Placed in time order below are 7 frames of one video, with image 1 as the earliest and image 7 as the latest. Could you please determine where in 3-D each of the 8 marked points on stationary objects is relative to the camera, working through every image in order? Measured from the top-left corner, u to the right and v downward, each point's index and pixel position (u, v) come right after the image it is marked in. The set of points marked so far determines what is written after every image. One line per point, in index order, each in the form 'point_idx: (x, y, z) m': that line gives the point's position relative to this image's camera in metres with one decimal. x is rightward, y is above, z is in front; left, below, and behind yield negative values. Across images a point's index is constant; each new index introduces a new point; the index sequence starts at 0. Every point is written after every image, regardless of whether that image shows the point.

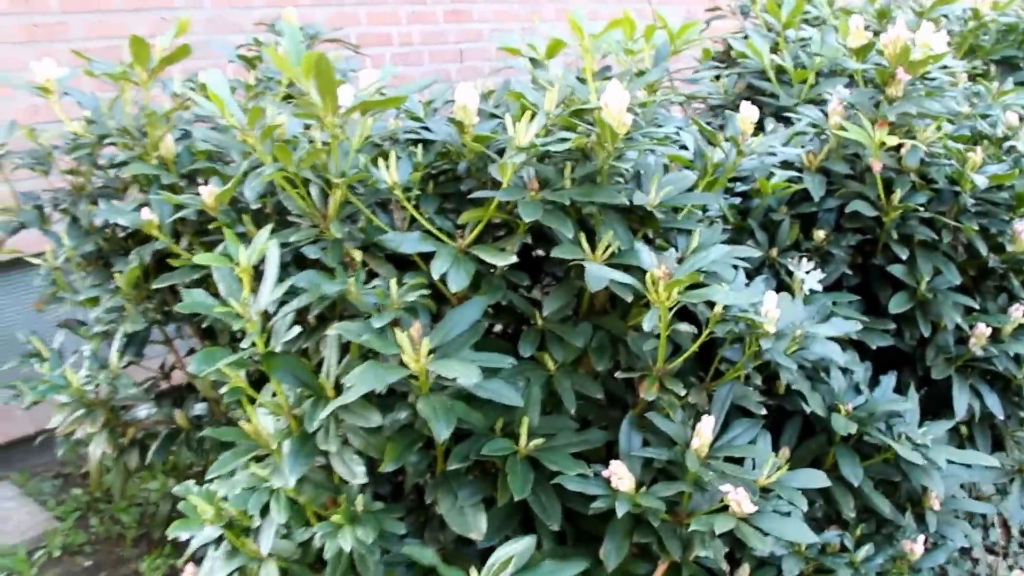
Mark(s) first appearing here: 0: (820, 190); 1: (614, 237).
0: (+0.7, +0.2, +2.1) m
1: (+0.2, +0.1, +1.8) m
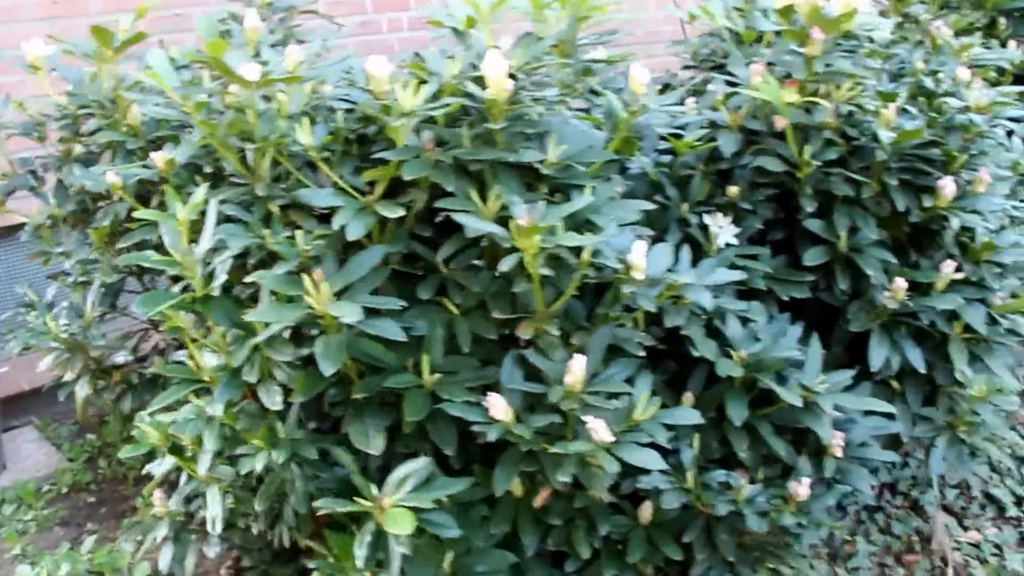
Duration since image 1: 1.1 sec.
0: (+0.5, +0.3, +2.2) m
1: (0.0, +0.2, +1.9) m
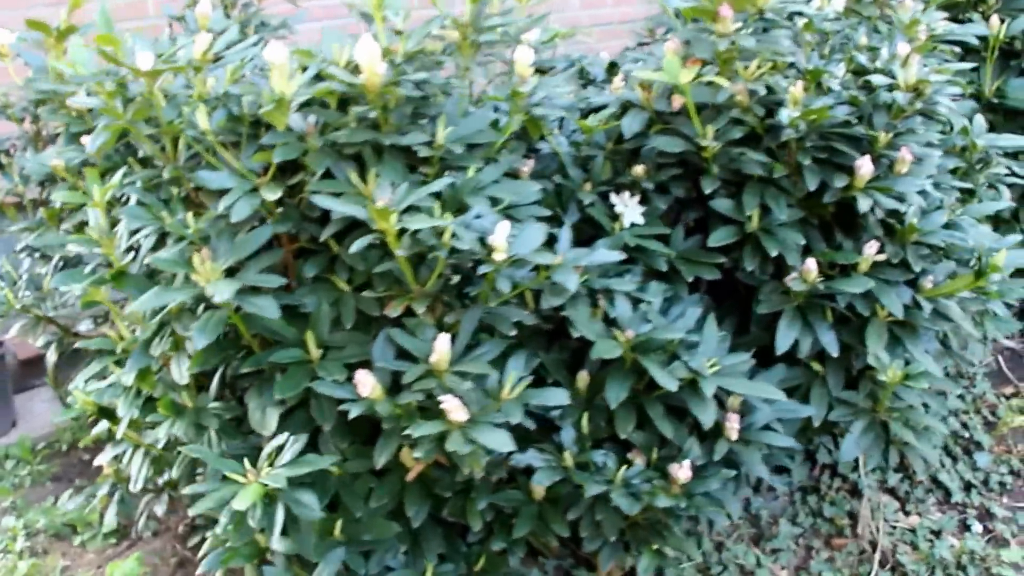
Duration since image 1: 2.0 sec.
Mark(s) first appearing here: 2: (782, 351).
0: (+0.3, +0.4, +2.2) m
1: (-0.3, +0.2, +2.0) m
2: (+0.6, -0.1, +2.2) m
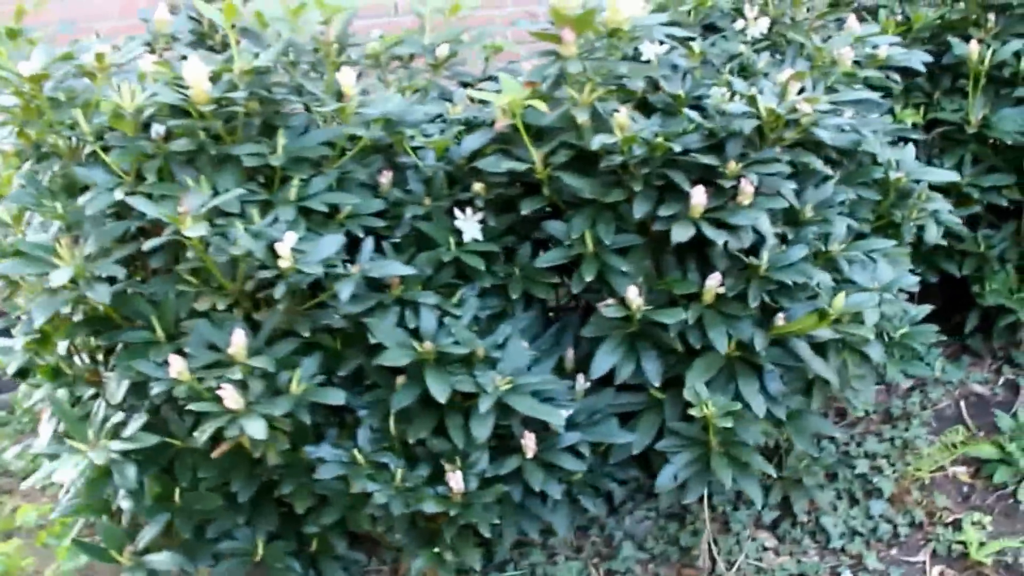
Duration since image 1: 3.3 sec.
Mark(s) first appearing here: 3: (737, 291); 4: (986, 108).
0: (-0.1, +0.3, +2.3) m
1: (-0.7, +0.2, +2.2) m
2: (+0.2, -0.2, +2.2) m
3: (+0.6, 0.0, +2.3) m
4: (+1.6, +0.6, +3.2) m
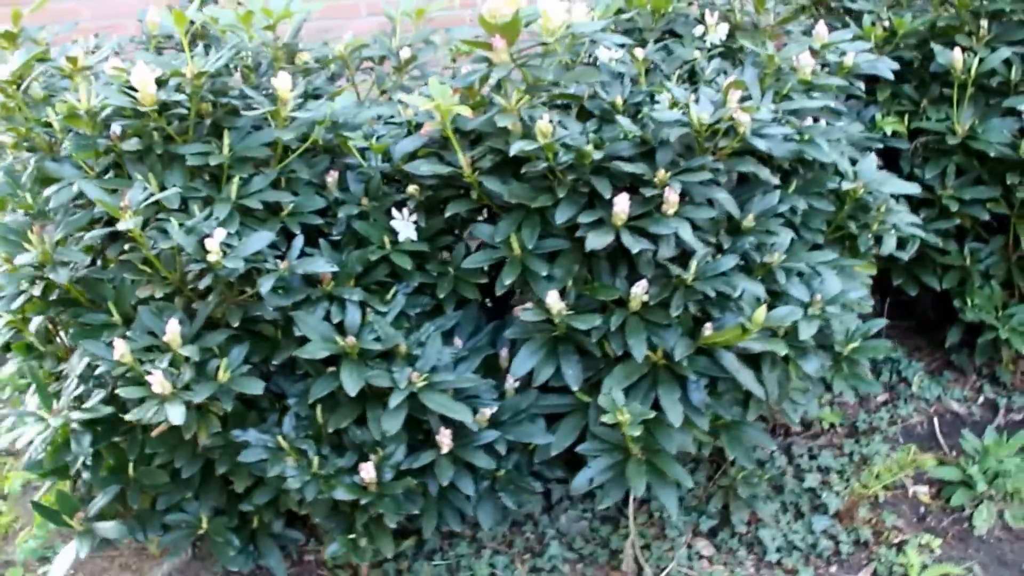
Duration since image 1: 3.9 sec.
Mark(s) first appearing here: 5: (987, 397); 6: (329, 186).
0: (-0.3, +0.3, +2.3) m
1: (-0.9, +0.3, +2.3) m
2: (0.0, -0.2, +2.3) m
3: (+0.4, 0.0, +2.3) m
4: (+1.5, +0.6, +3.1) m
5: (+1.6, -0.4, +3.2) m
6: (-0.5, +0.3, +2.4) m
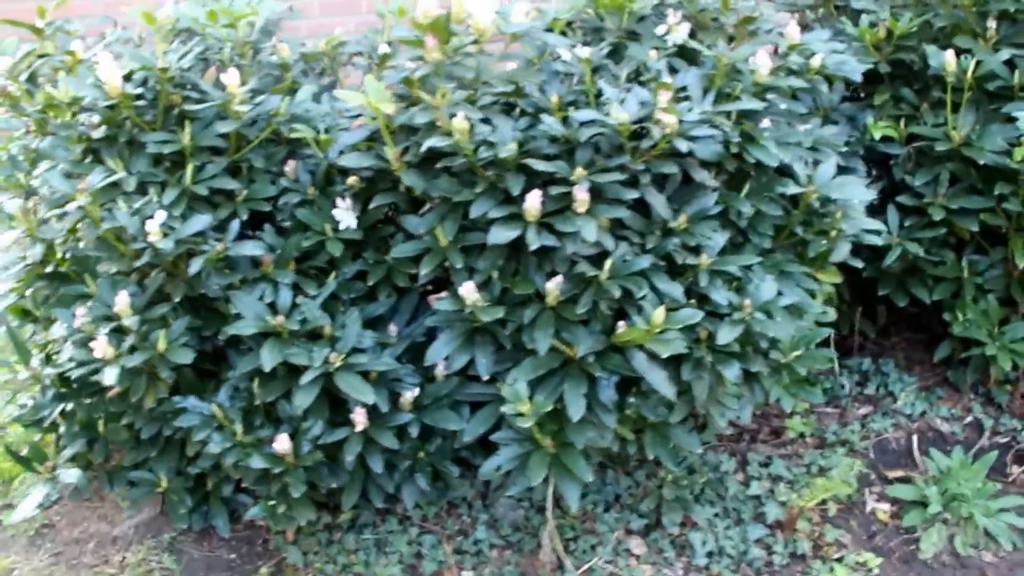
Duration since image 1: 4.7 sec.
0: (-0.4, +0.4, +2.5) m
1: (-1.0, +0.3, +2.5) m
2: (-0.2, -0.2, +2.4) m
3: (+0.2, 0.0, +2.3) m
4: (+1.4, +0.5, +2.9) m
5: (+1.5, -0.4, +3.0) m
6: (-0.6, +0.3, +2.6) m
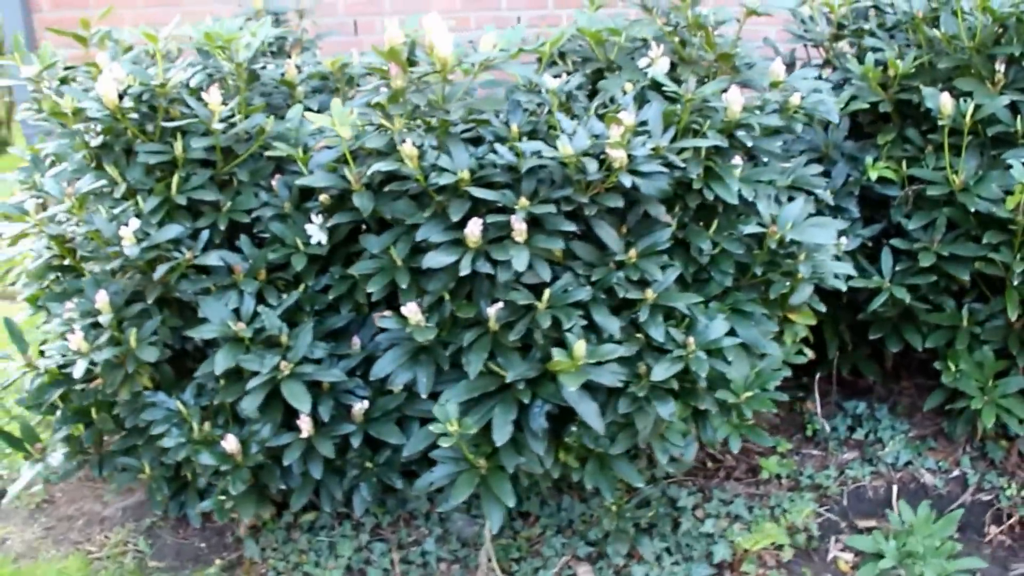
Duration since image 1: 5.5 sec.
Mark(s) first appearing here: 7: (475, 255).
0: (-0.5, +0.4, +2.6) m
1: (-1.1, +0.3, +2.7) m
2: (-0.4, -0.2, +2.4) m
3: (0.0, -0.1, +2.4) m
4: (+1.4, +0.4, +2.8) m
5: (+1.4, -0.6, +2.9) m
6: (-0.7, +0.3, +2.7) m
7: (-0.1, +0.1, +2.3) m
